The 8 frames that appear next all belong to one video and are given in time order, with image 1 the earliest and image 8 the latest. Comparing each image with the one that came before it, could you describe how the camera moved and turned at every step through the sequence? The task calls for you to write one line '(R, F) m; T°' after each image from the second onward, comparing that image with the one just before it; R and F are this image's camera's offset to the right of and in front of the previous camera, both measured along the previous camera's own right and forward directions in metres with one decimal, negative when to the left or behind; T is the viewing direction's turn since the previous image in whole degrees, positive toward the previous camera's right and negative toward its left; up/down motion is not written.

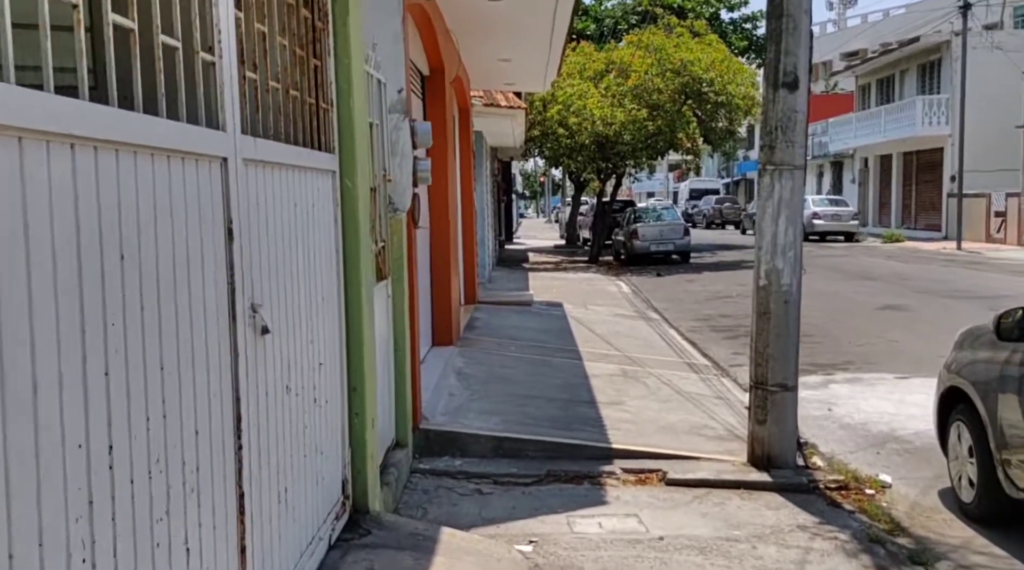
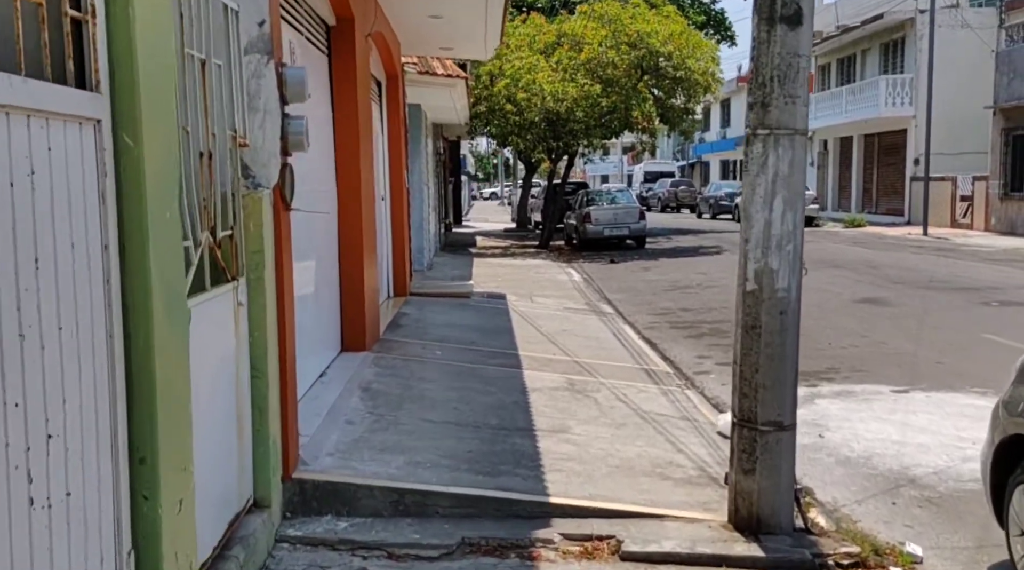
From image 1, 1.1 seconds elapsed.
(+0.3, +1.7) m; +3°
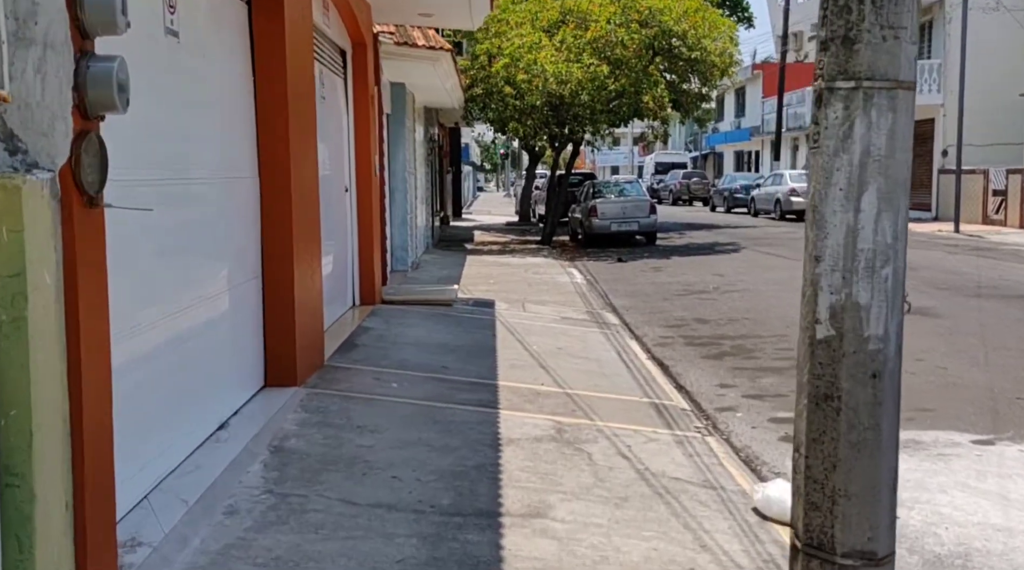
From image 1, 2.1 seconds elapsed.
(+0.2, +1.9) m; -1°
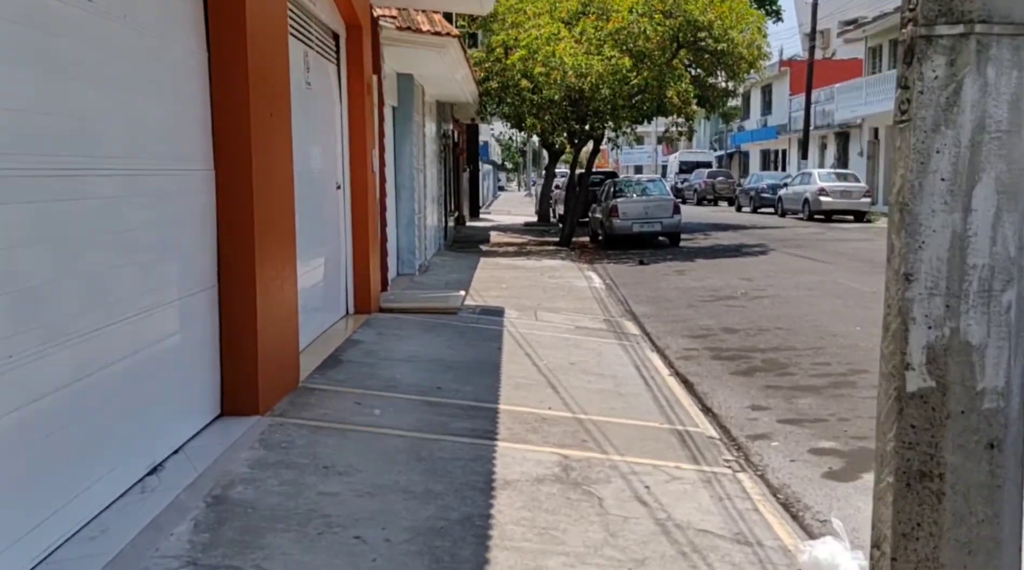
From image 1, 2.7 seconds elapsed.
(+0.1, +0.9) m; -1°
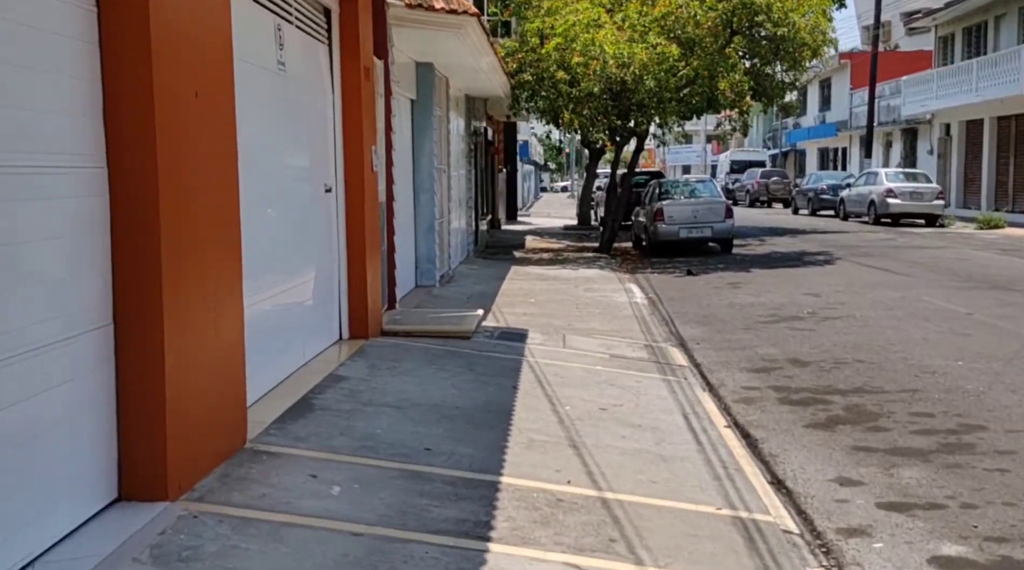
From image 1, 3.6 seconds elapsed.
(+0.2, +1.7) m; -3°
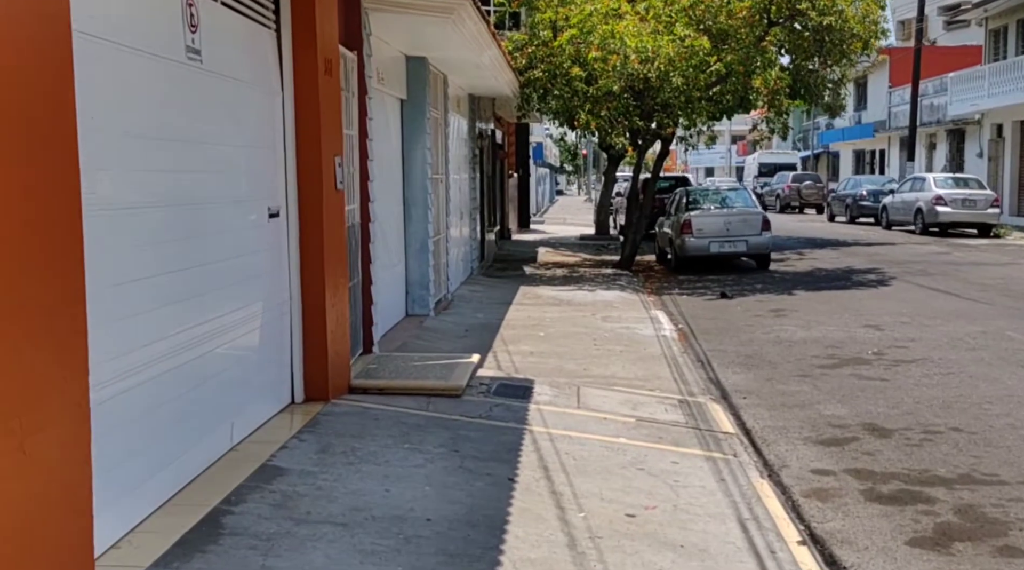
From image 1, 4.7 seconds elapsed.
(+0.1, +1.8) m; -1°
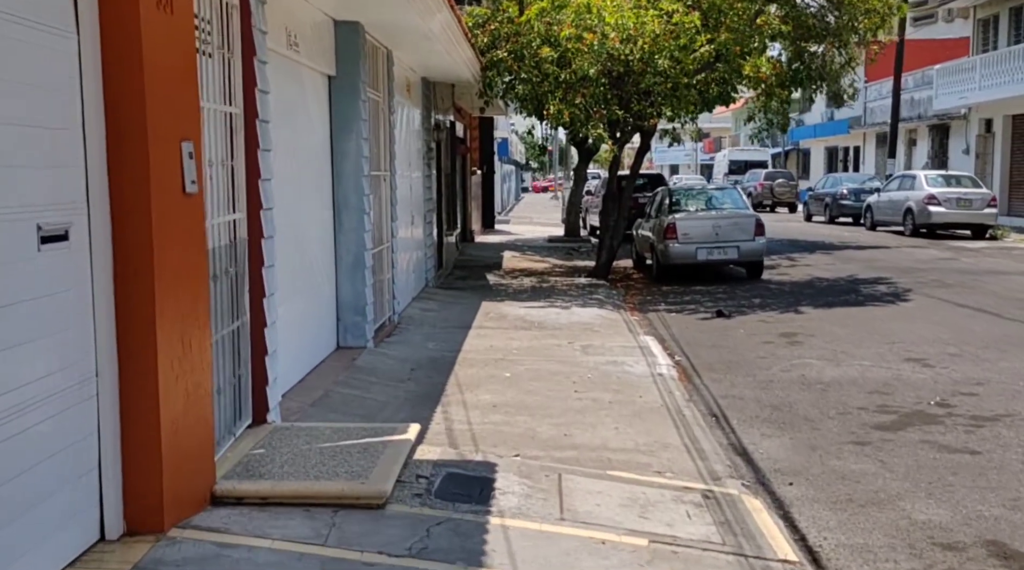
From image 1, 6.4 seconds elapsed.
(+0.1, +2.4) m; +2°
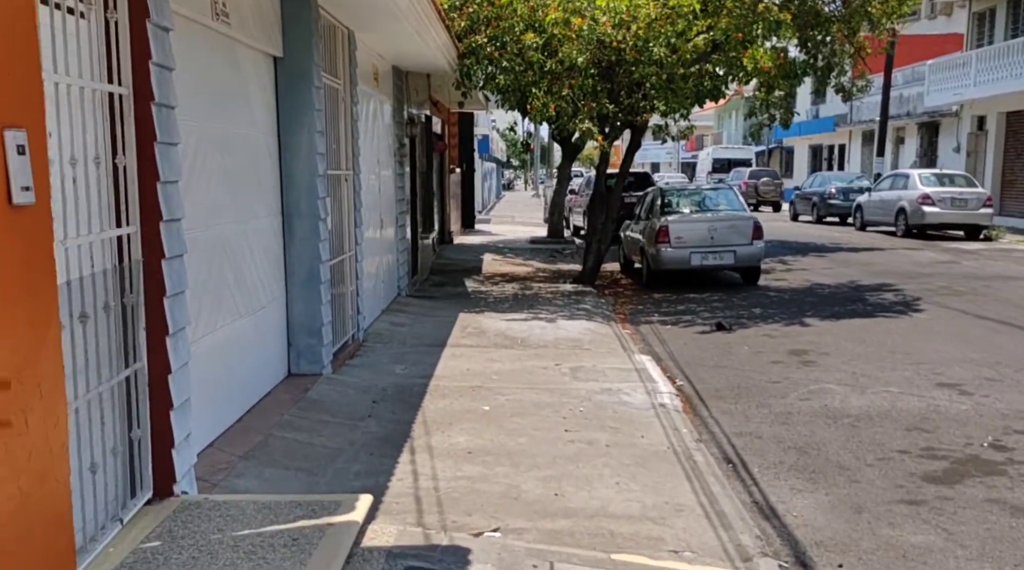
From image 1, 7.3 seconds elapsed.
(0.0, +1.3) m; +1°
